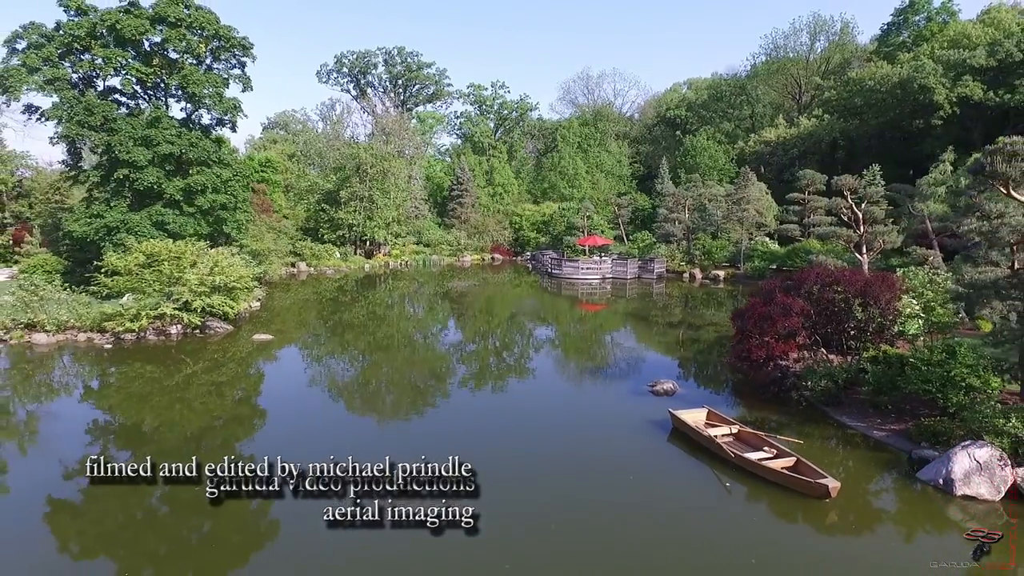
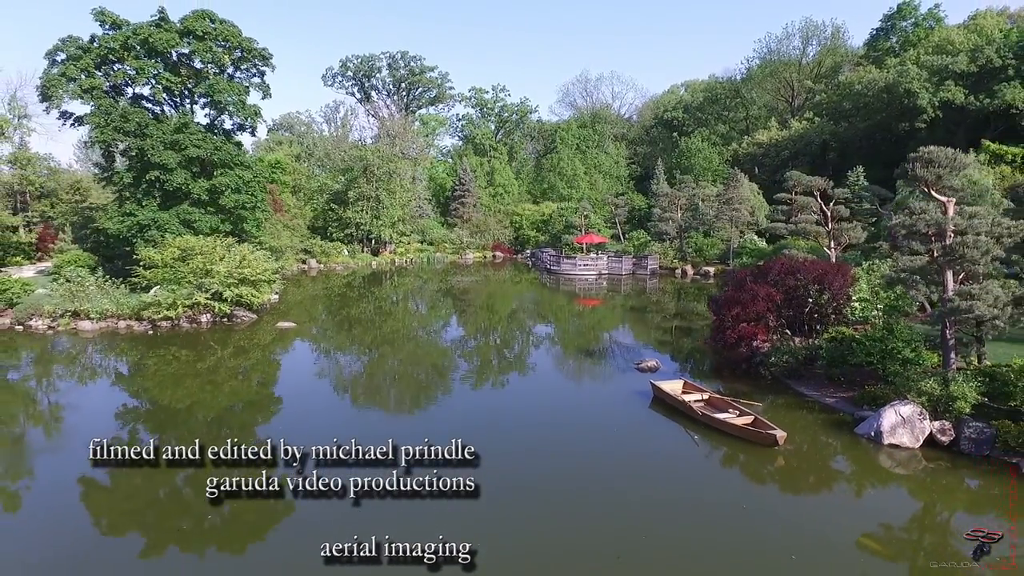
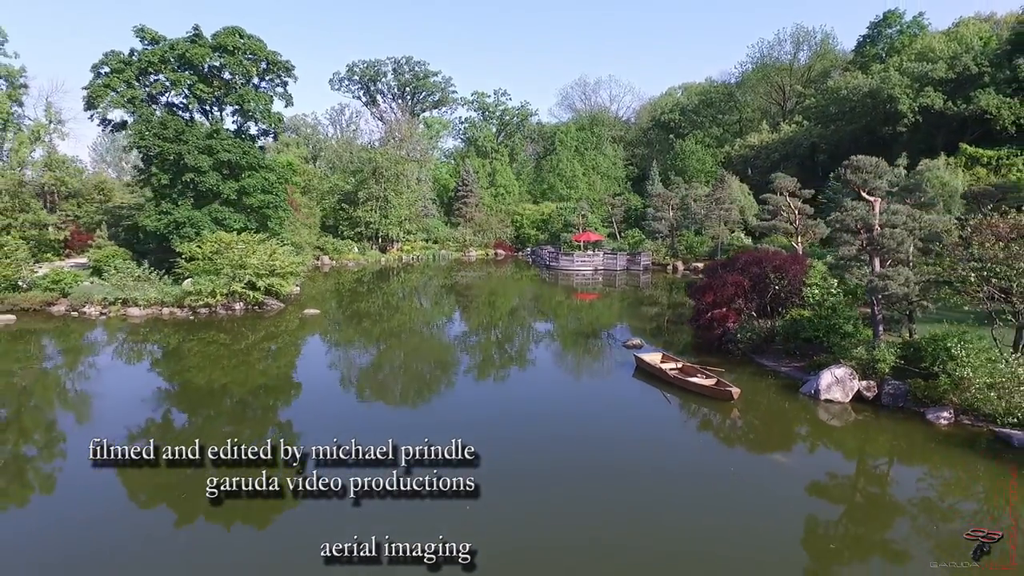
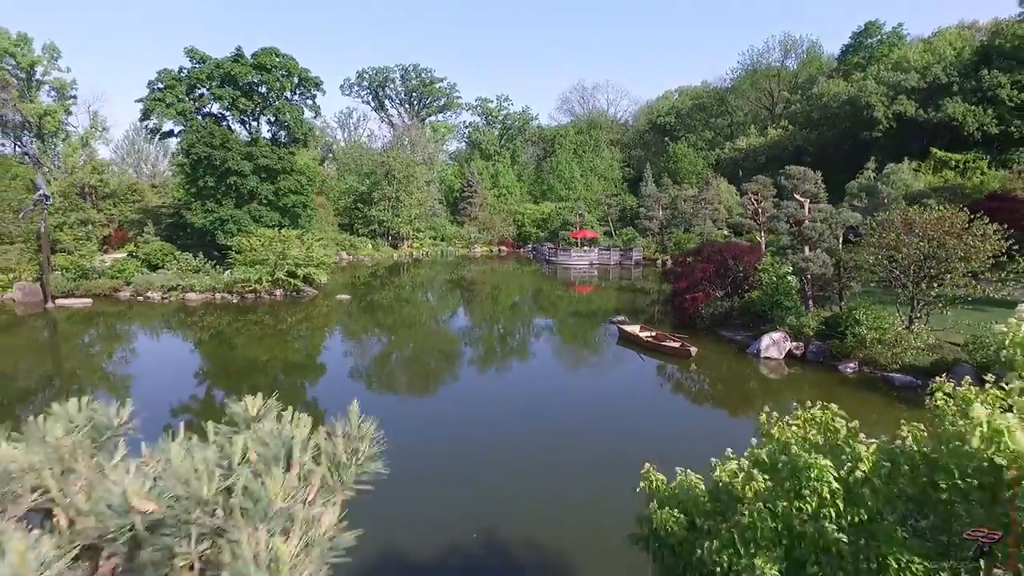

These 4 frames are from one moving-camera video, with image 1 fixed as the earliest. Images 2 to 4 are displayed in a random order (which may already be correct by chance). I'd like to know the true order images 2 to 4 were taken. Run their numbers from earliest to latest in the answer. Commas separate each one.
2, 3, 4
